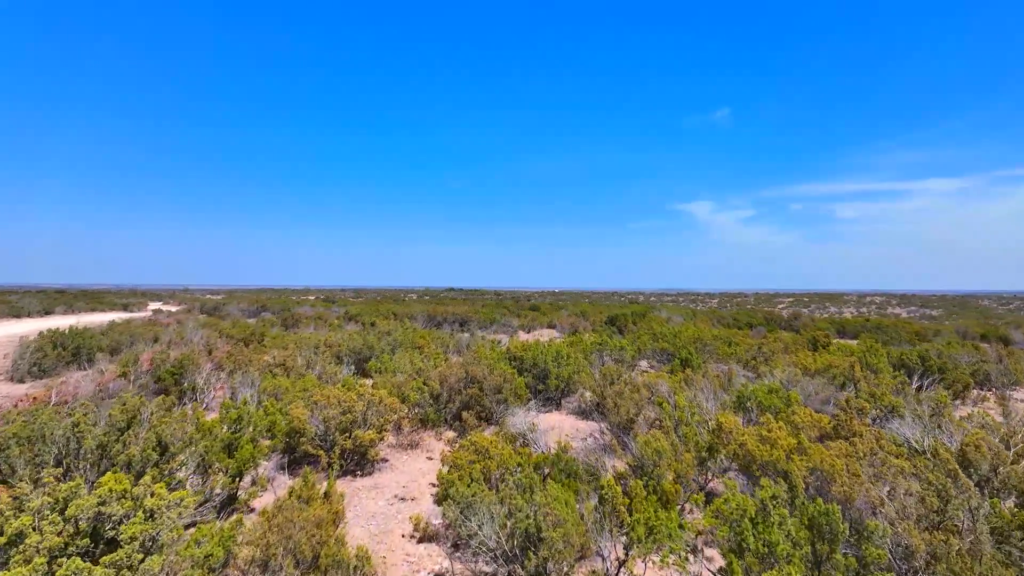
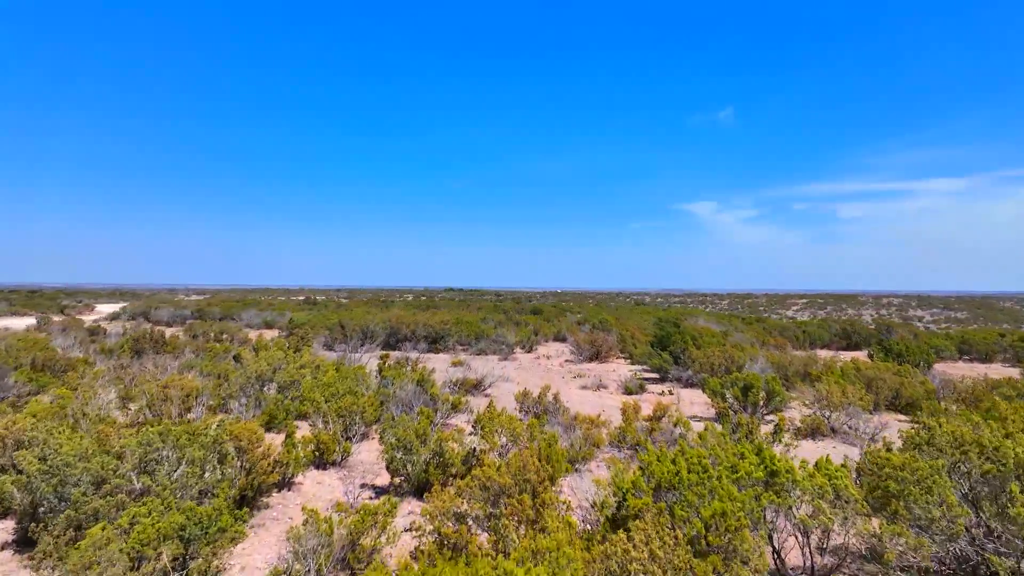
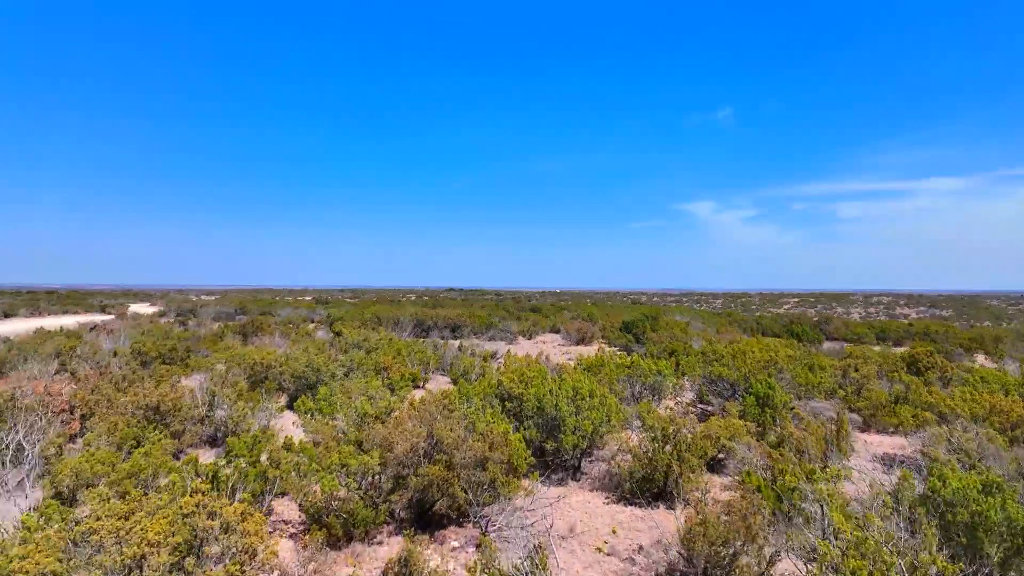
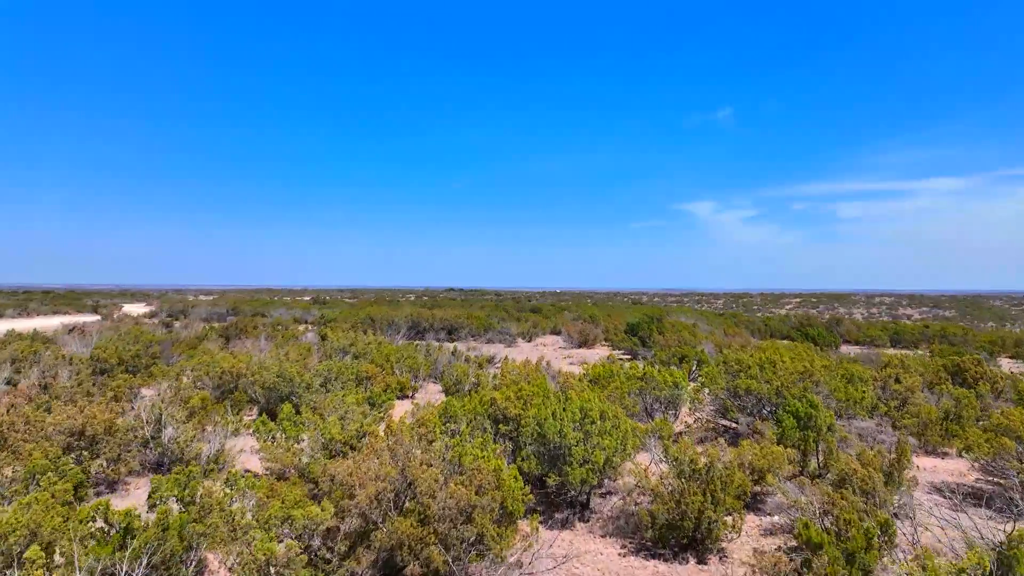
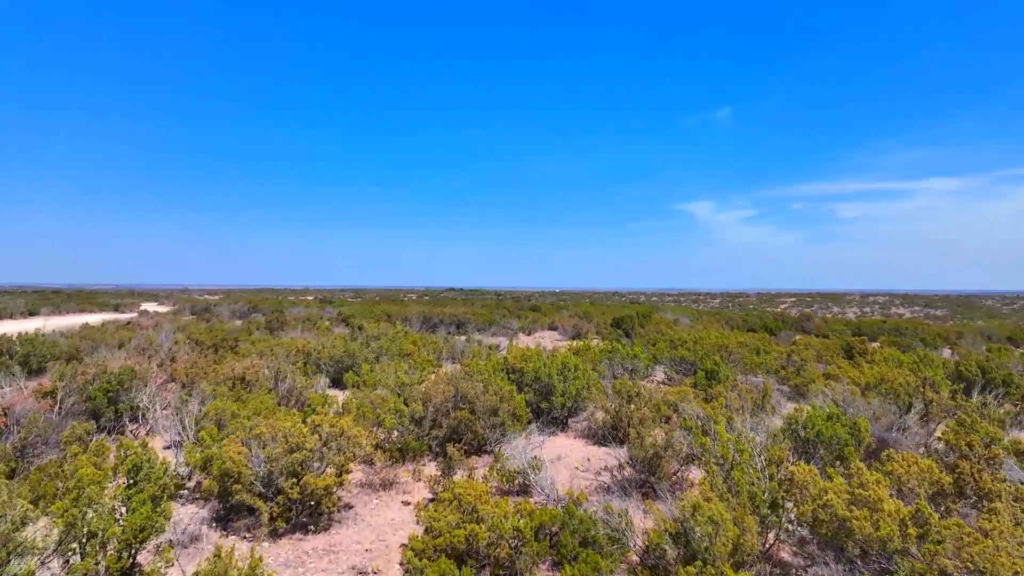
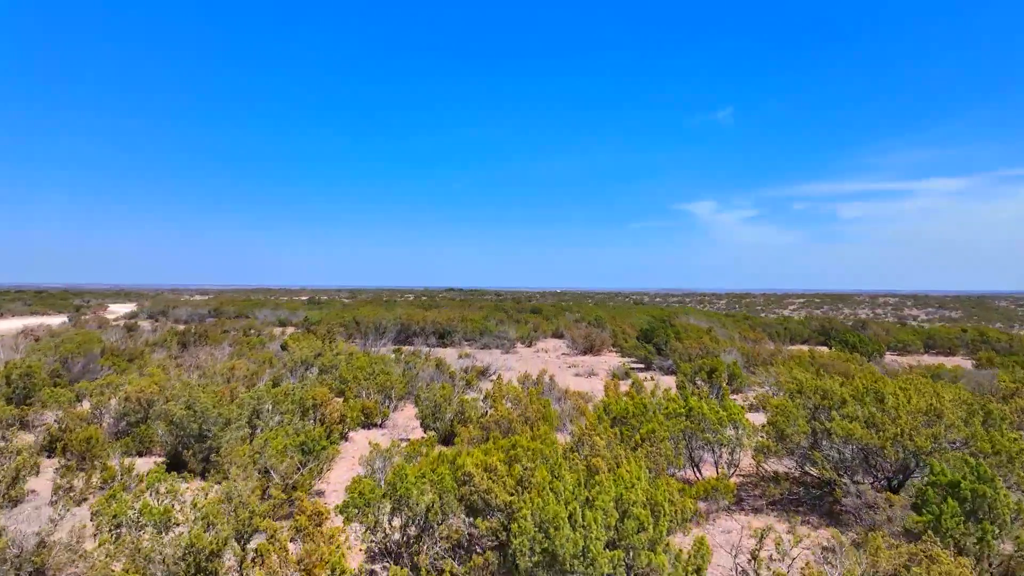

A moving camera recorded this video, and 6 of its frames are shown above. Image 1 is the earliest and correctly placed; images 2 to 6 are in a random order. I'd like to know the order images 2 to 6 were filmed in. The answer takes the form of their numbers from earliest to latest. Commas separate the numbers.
5, 3, 4, 6, 2
